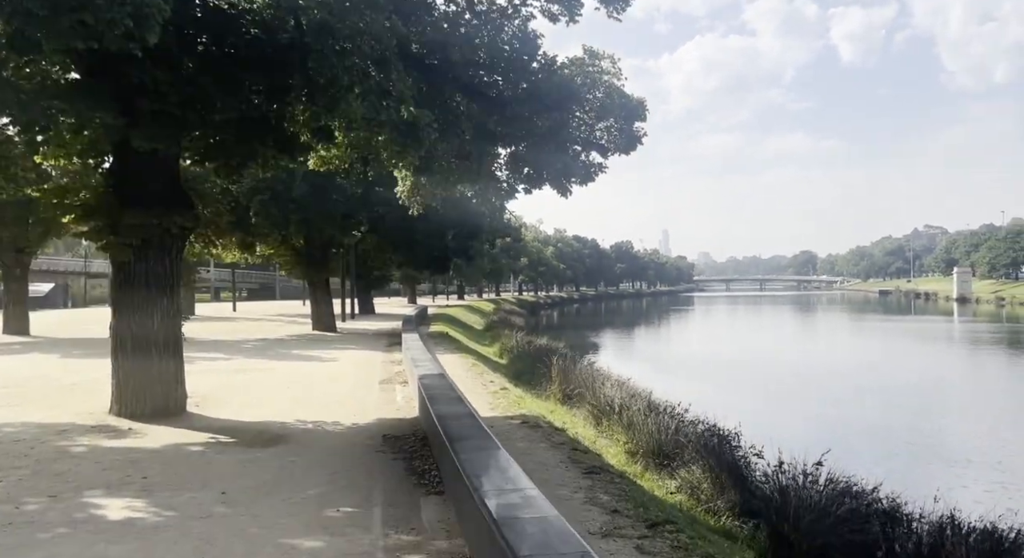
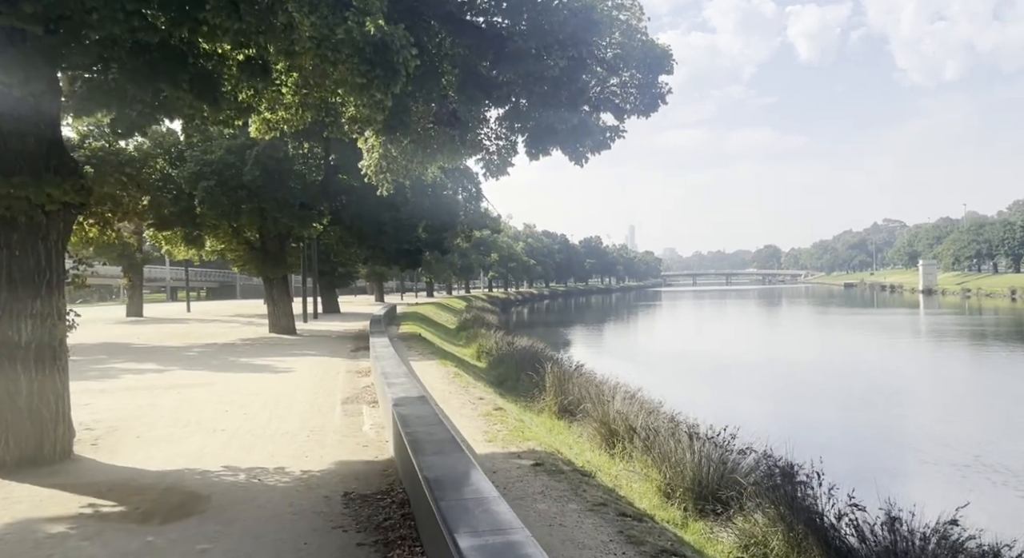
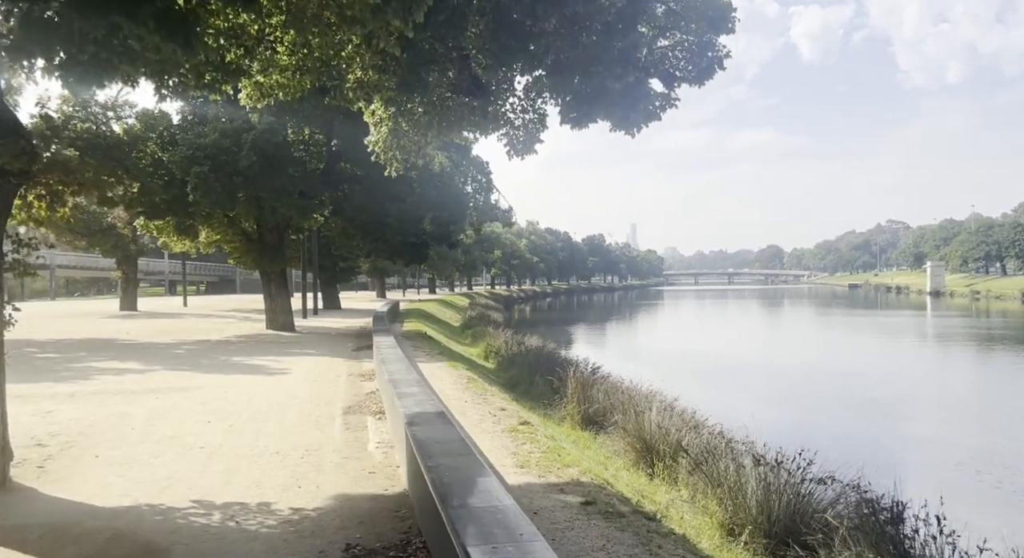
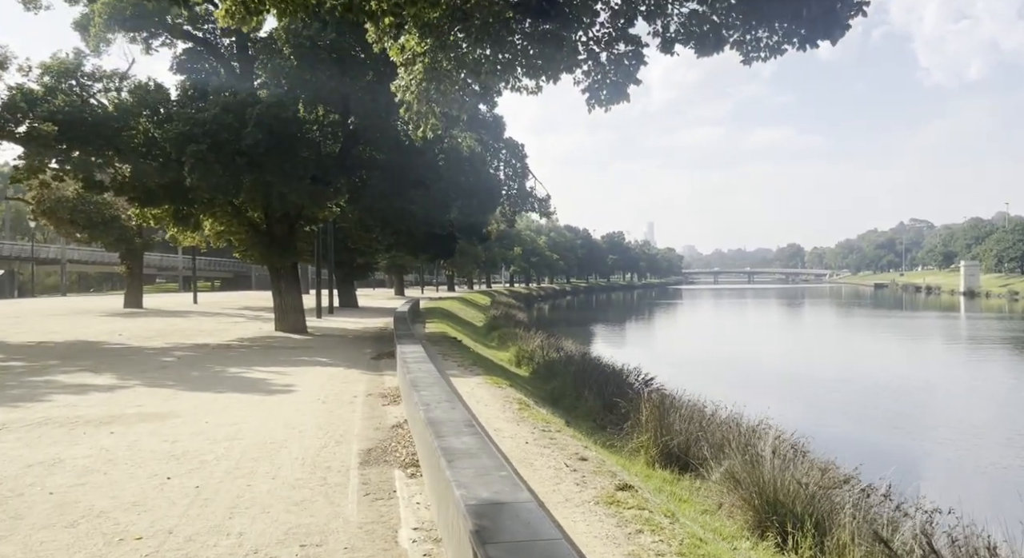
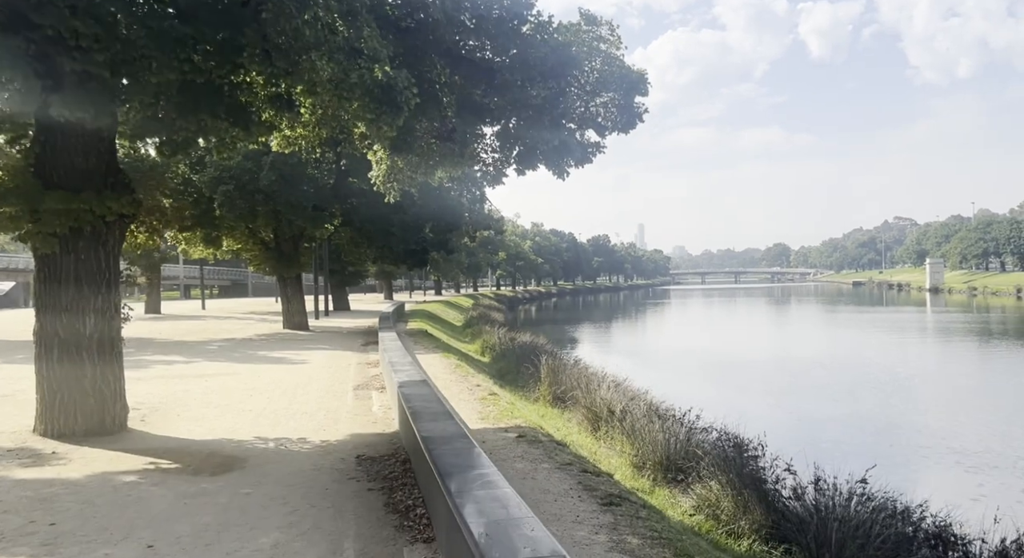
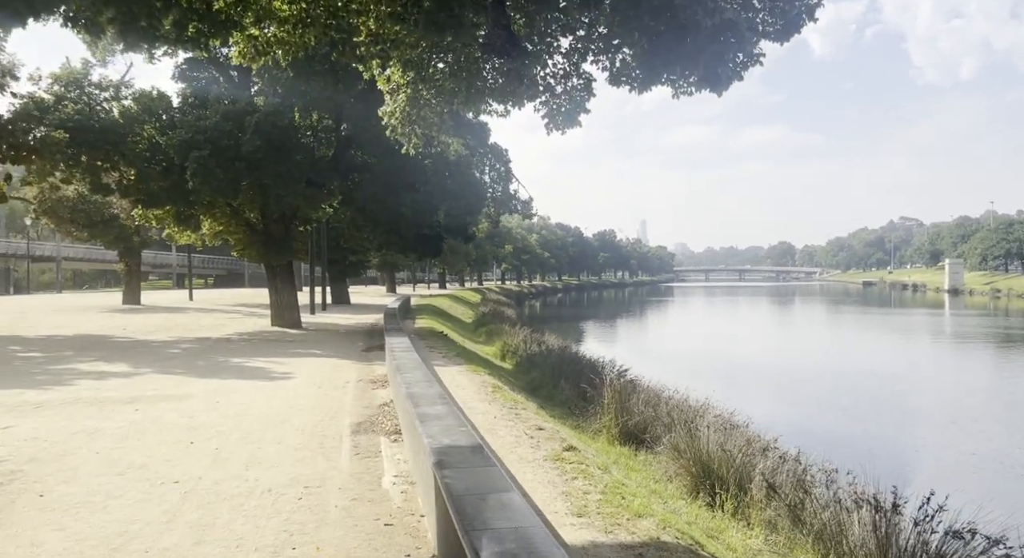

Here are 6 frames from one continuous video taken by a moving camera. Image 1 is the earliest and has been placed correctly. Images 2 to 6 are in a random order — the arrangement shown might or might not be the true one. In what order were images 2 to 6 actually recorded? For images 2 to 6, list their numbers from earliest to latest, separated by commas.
5, 2, 3, 6, 4
